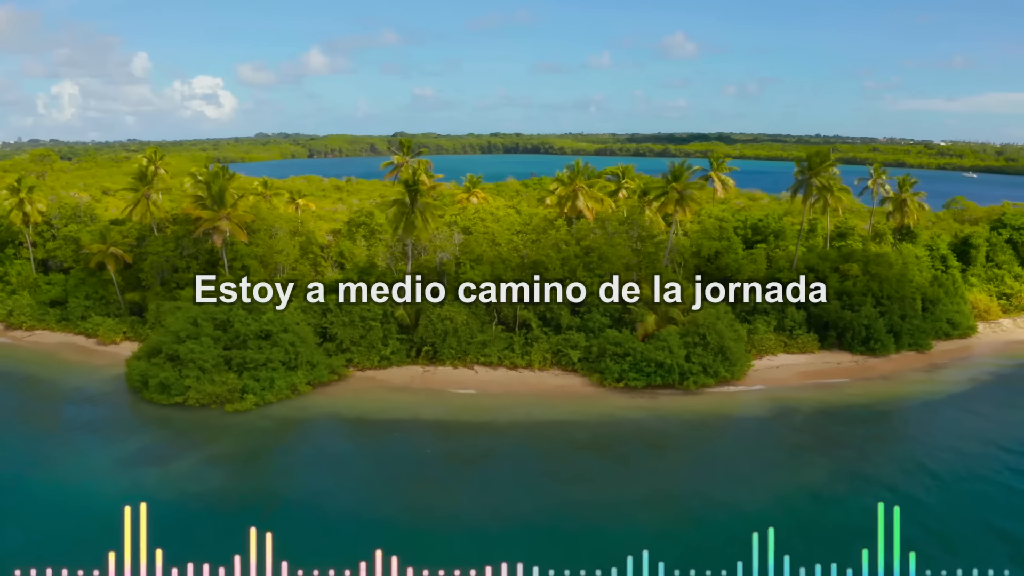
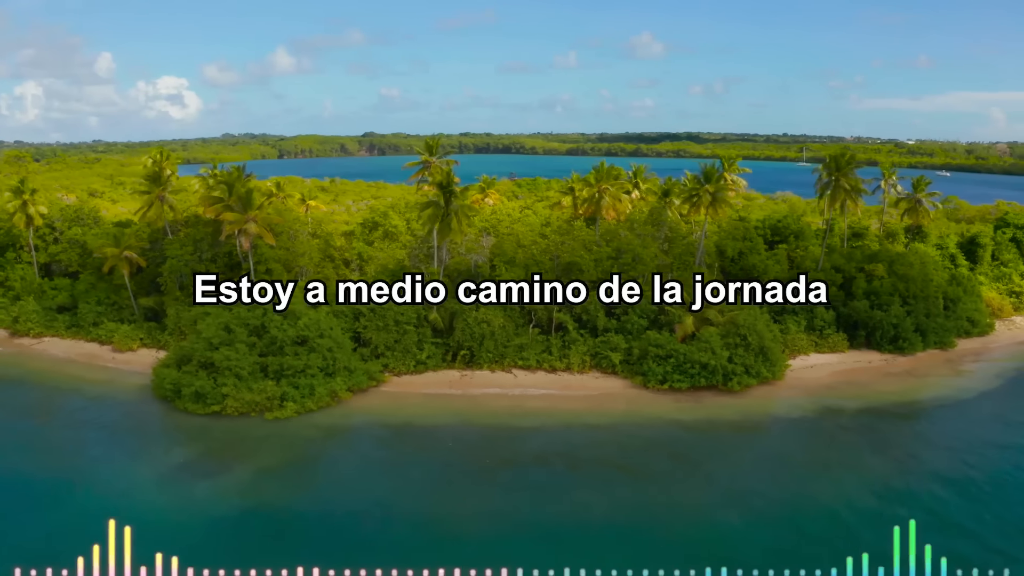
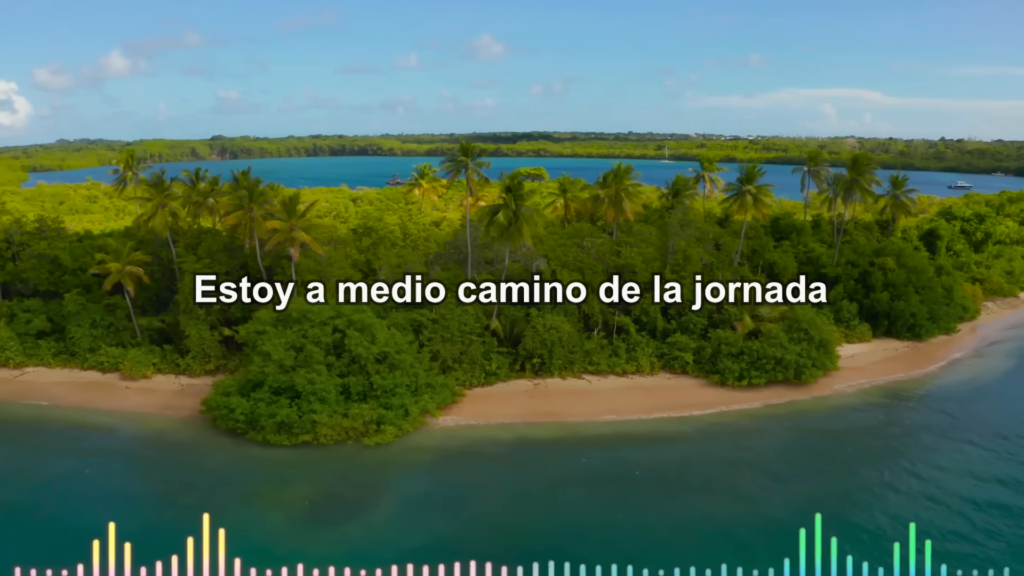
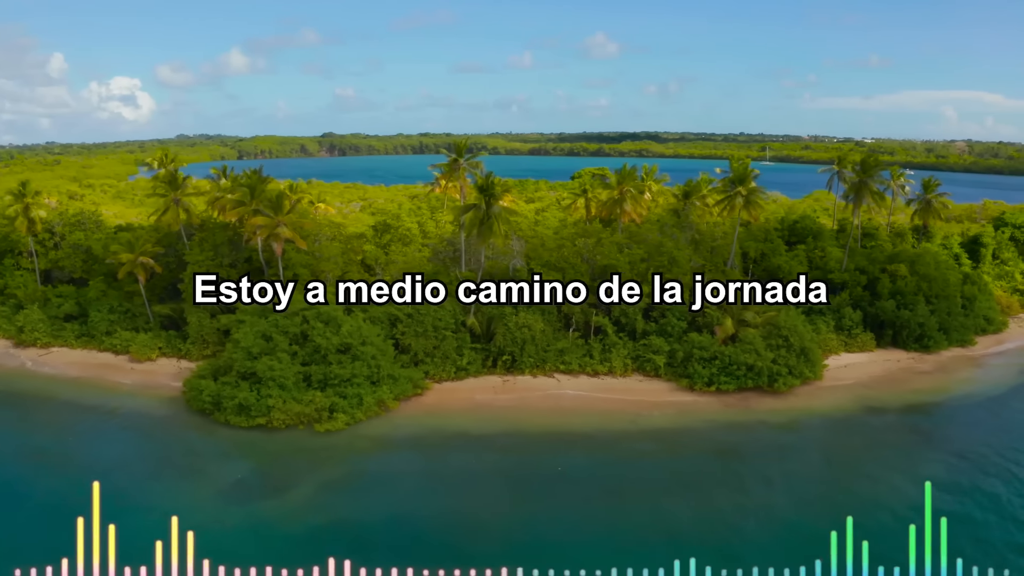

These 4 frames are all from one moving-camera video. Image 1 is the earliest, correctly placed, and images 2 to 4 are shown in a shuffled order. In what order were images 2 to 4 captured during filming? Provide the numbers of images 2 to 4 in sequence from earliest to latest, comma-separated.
2, 4, 3
